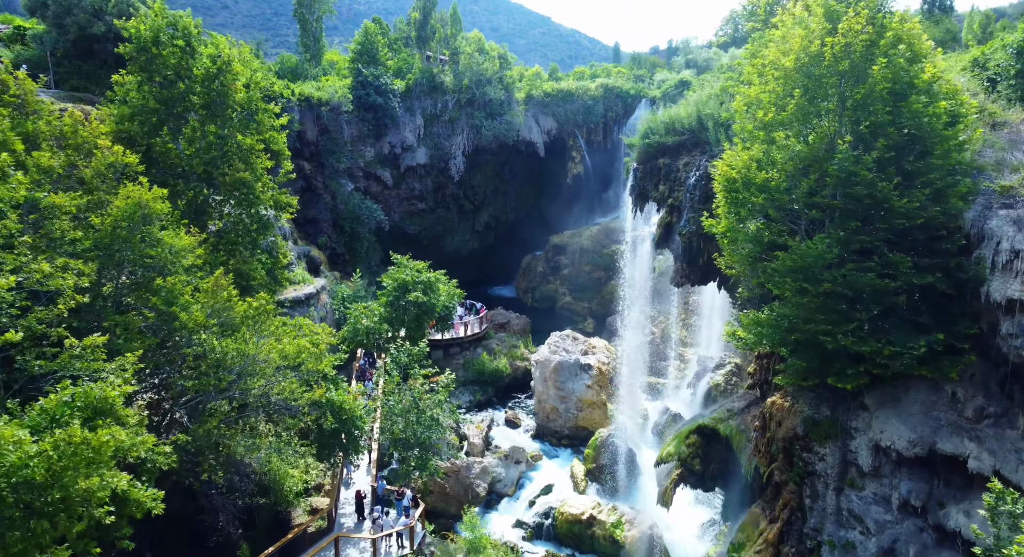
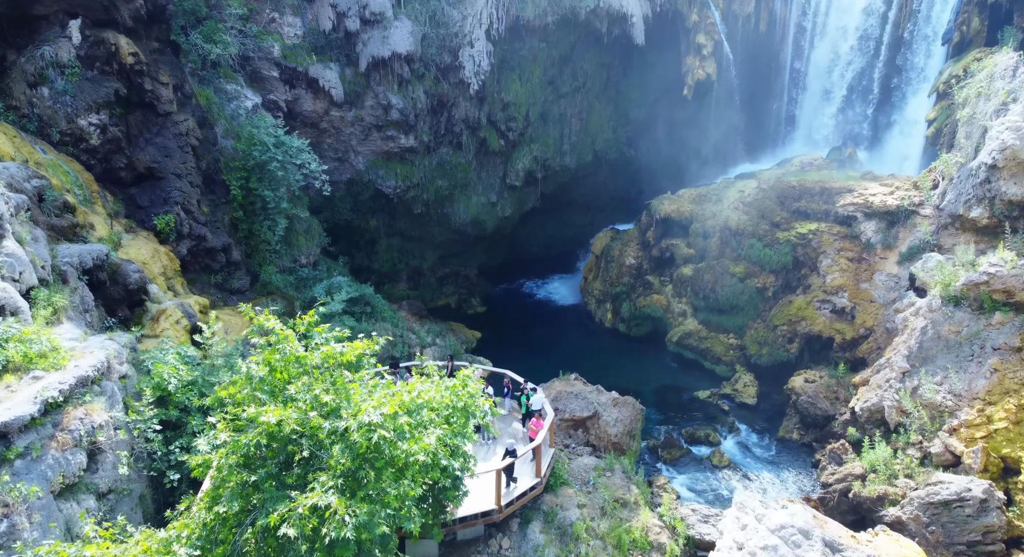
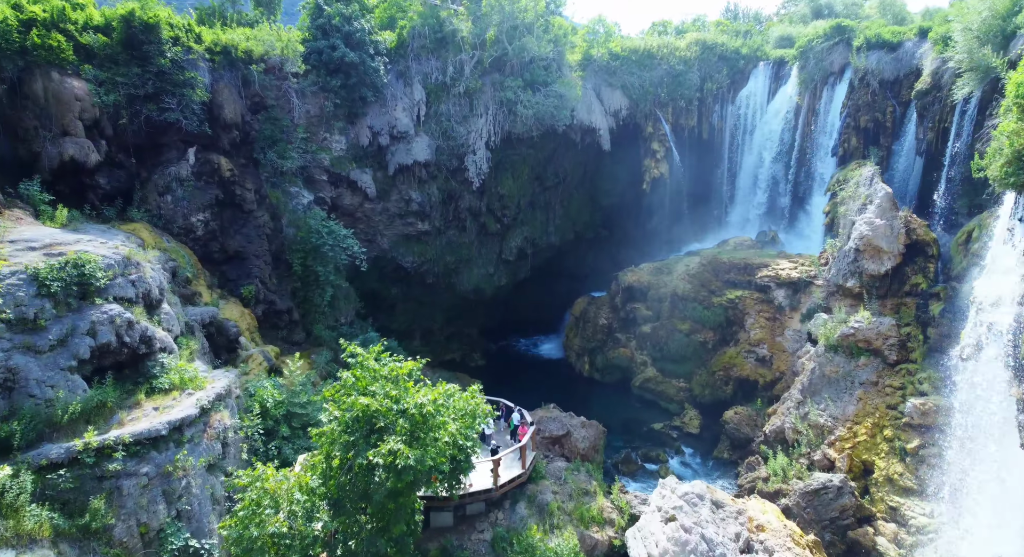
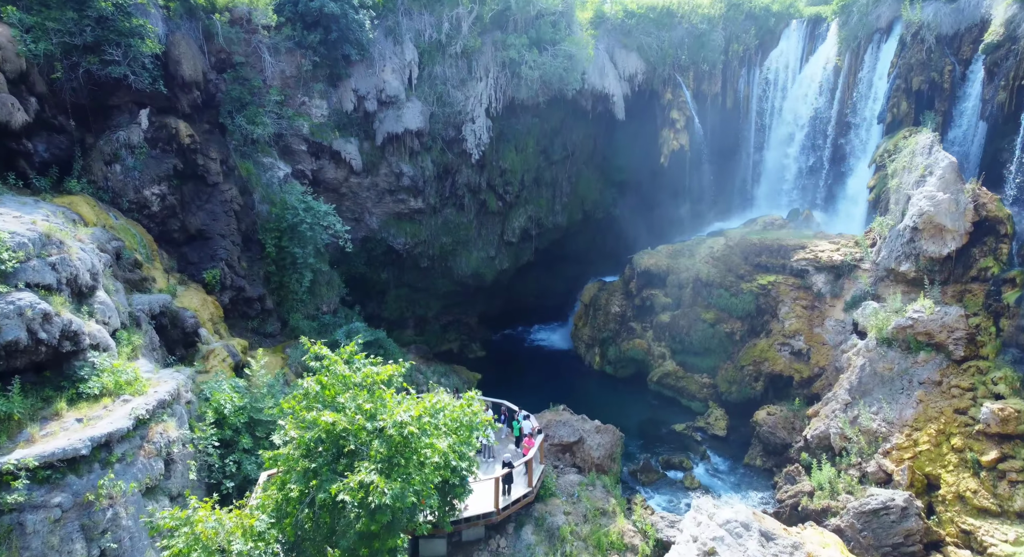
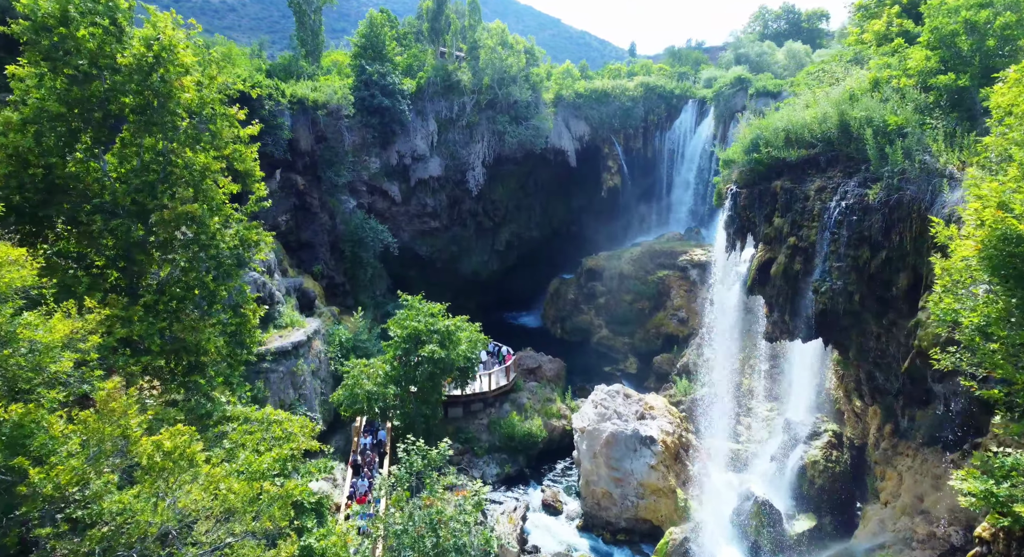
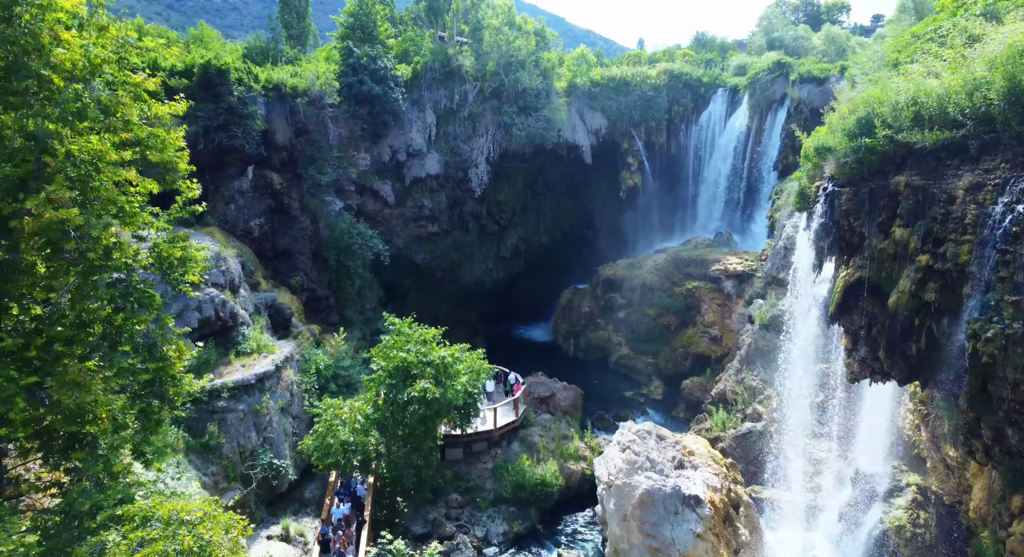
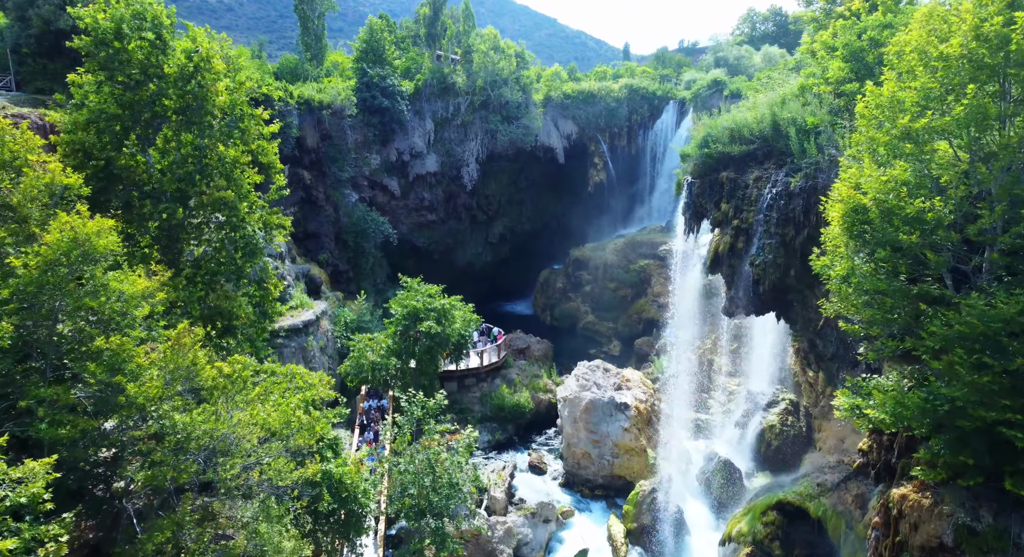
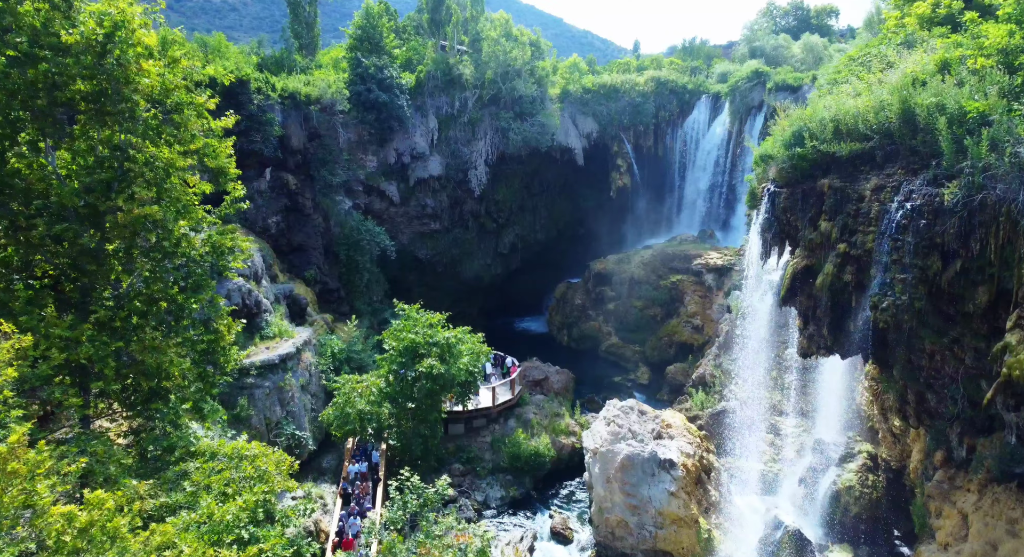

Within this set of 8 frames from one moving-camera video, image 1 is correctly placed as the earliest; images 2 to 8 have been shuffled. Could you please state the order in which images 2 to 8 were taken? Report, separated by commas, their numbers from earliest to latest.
7, 5, 8, 6, 3, 4, 2
